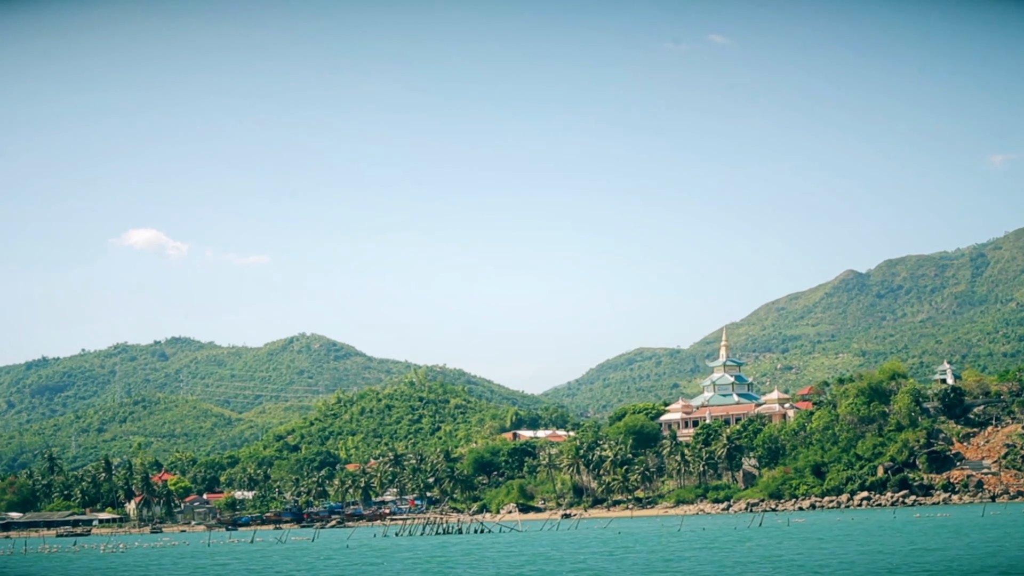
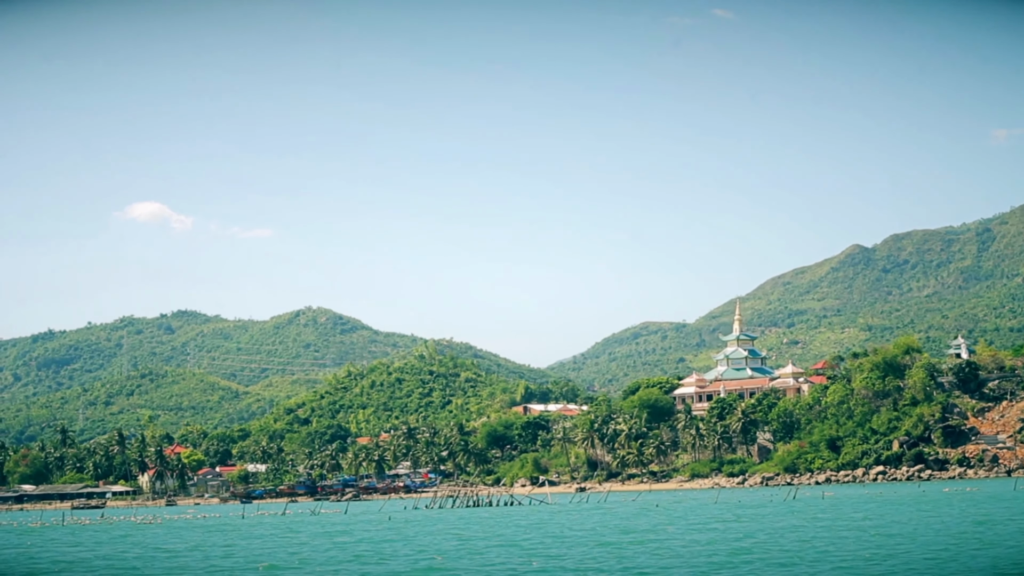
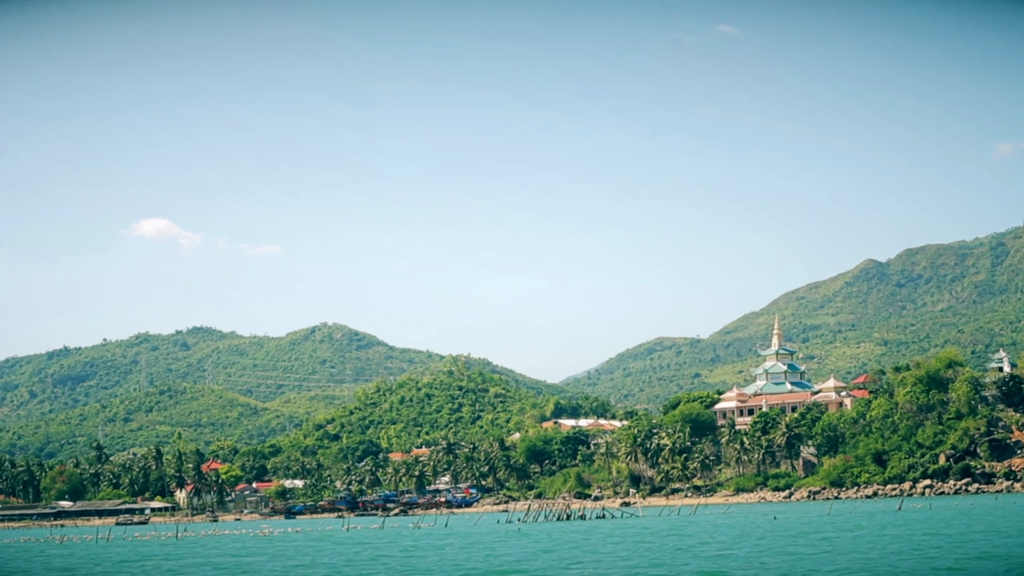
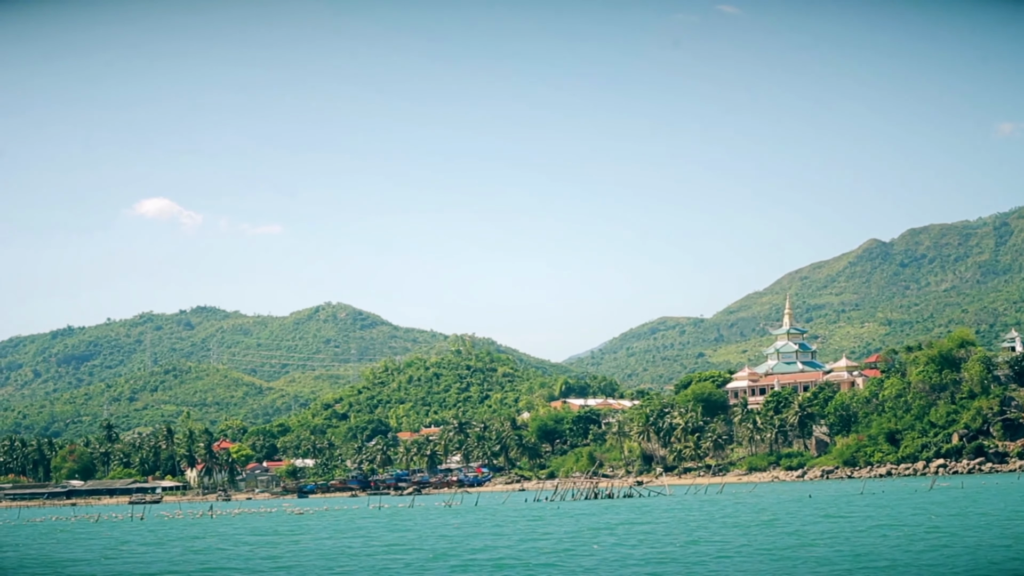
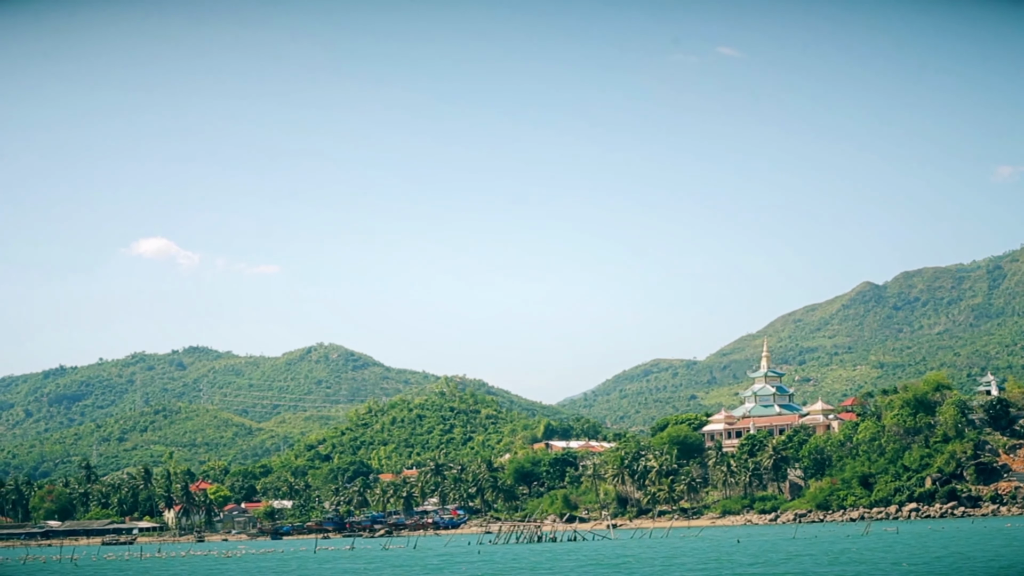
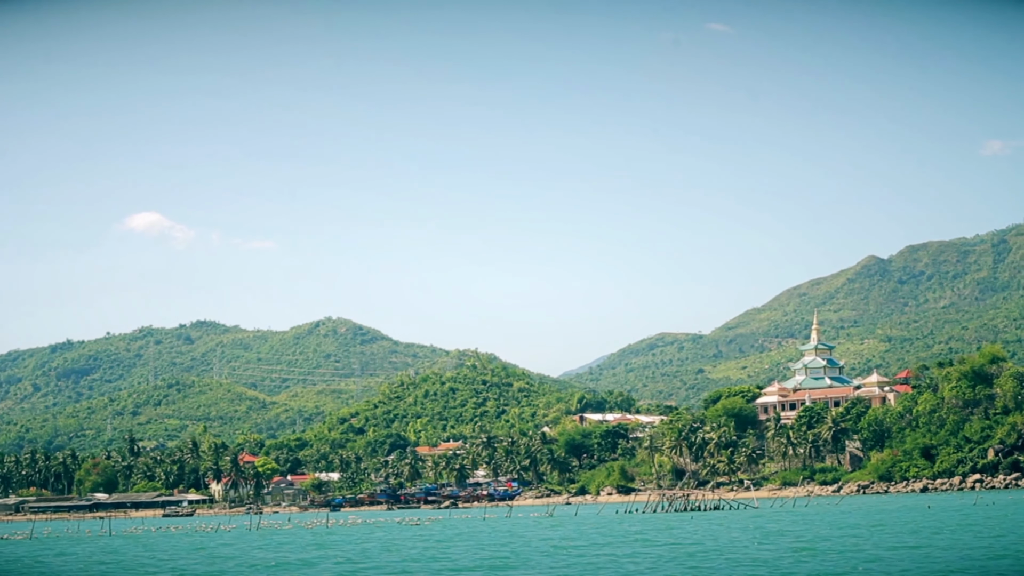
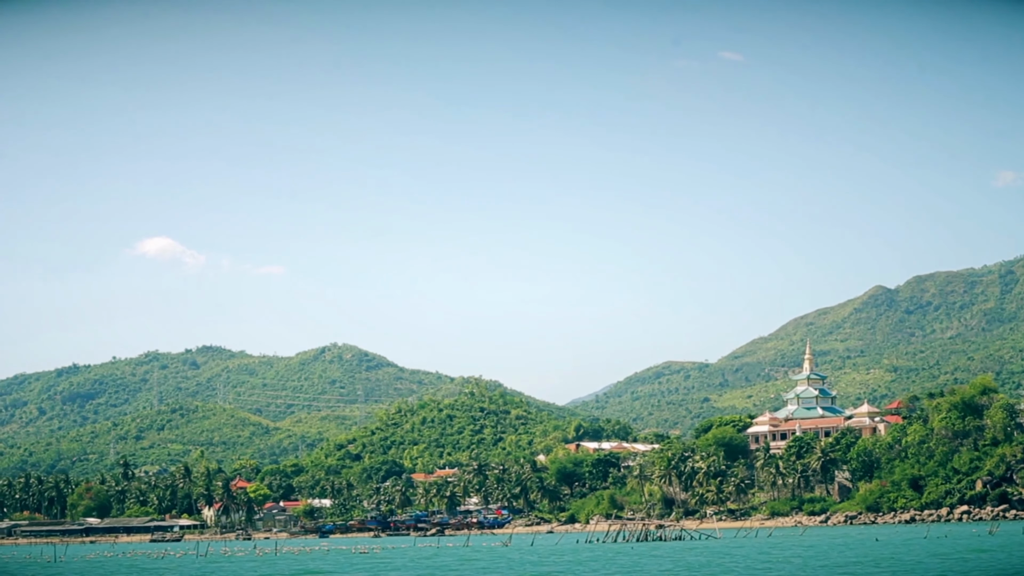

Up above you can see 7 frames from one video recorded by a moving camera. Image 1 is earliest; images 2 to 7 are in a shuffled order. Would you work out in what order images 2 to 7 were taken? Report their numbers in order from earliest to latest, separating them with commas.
2, 5, 3, 4, 7, 6
